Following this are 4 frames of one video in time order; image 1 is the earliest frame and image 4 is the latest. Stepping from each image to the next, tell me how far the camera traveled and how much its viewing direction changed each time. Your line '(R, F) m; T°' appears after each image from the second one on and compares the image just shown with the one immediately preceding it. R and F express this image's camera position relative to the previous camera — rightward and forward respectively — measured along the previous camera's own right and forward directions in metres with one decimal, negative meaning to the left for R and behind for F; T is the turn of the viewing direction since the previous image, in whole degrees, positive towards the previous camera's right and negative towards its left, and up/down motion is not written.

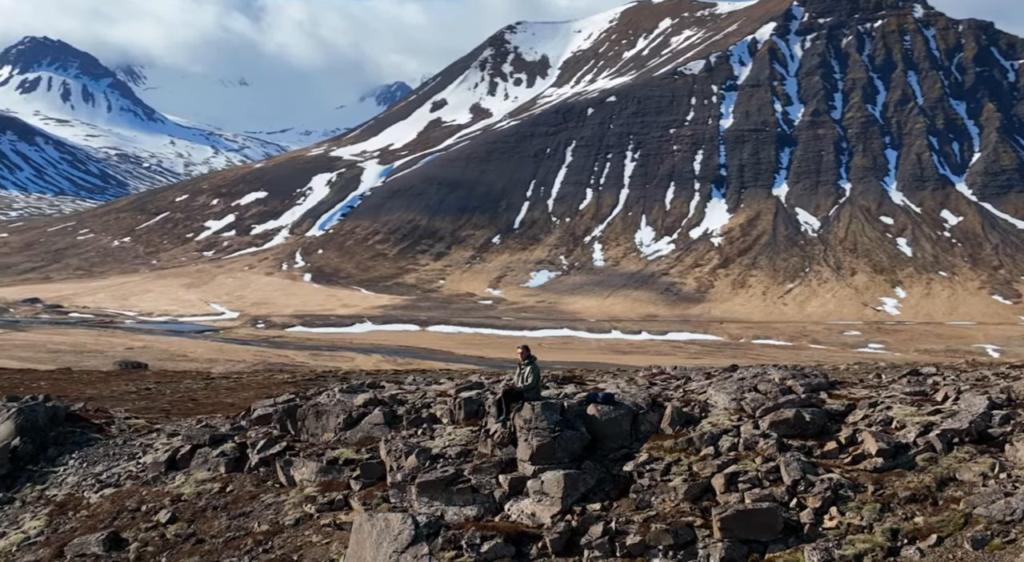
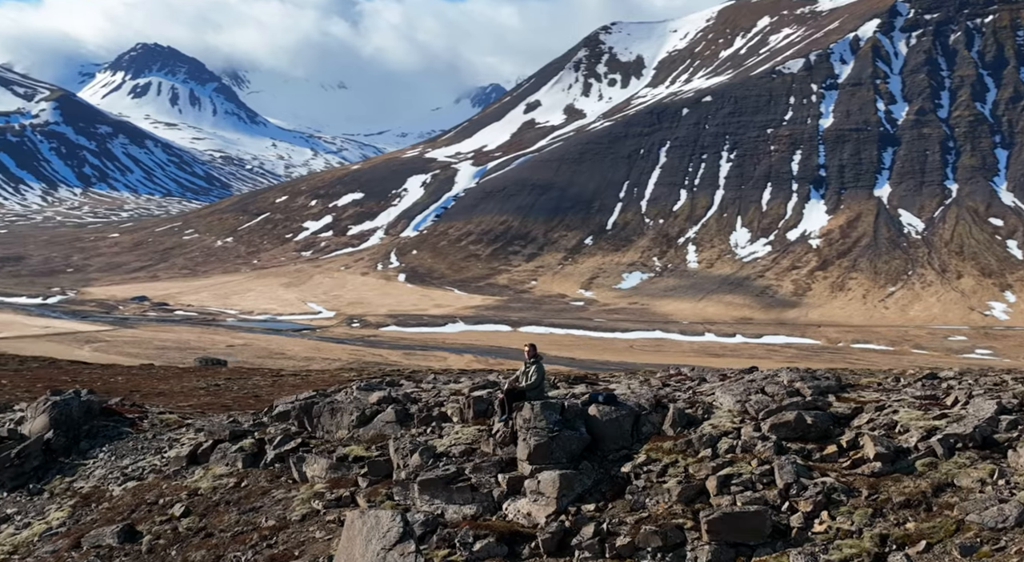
(+1.5, +0.1) m; -3°
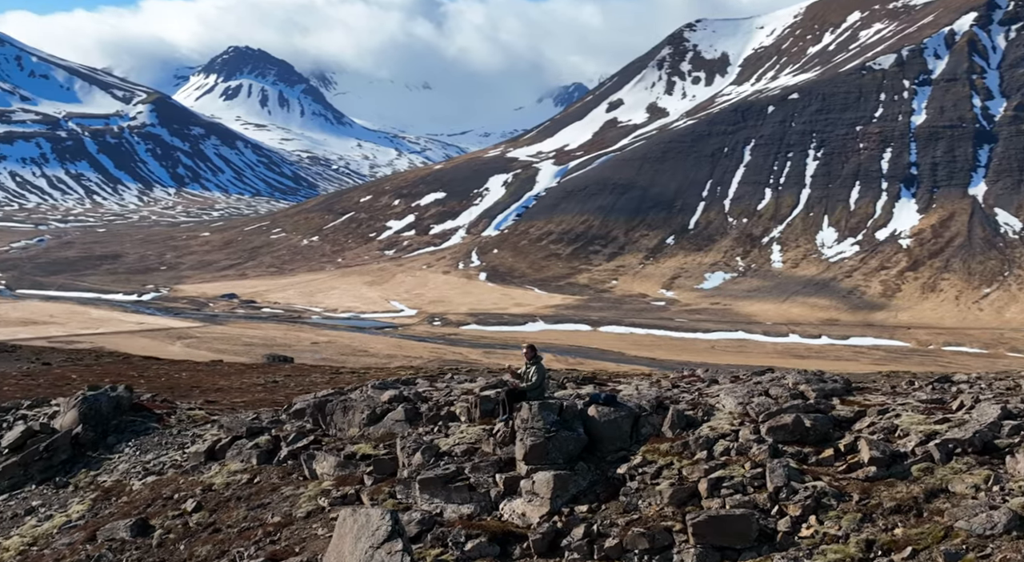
(+1.4, 0.0) m; -3°
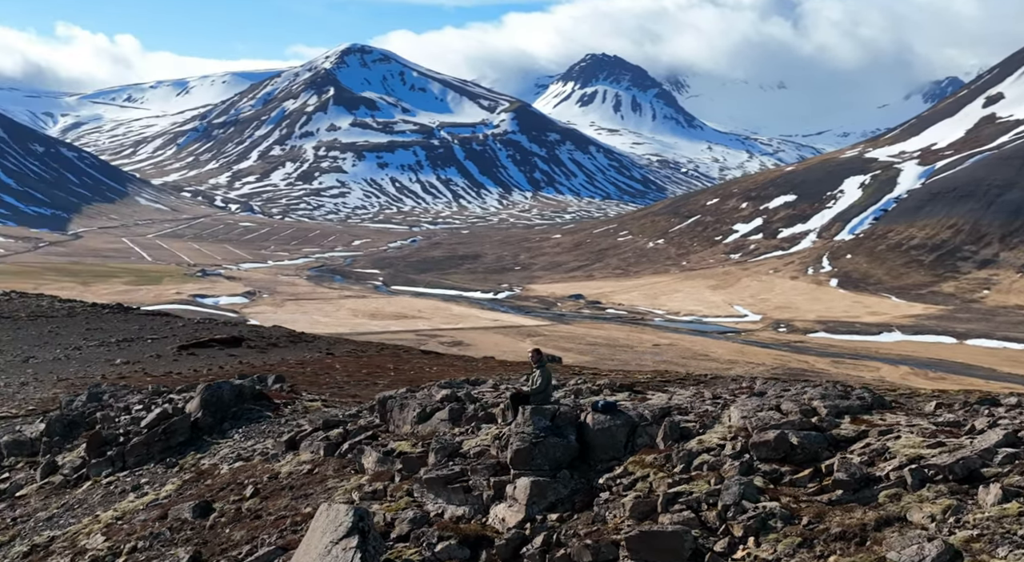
(+5.9, +0.1) m; -11°
